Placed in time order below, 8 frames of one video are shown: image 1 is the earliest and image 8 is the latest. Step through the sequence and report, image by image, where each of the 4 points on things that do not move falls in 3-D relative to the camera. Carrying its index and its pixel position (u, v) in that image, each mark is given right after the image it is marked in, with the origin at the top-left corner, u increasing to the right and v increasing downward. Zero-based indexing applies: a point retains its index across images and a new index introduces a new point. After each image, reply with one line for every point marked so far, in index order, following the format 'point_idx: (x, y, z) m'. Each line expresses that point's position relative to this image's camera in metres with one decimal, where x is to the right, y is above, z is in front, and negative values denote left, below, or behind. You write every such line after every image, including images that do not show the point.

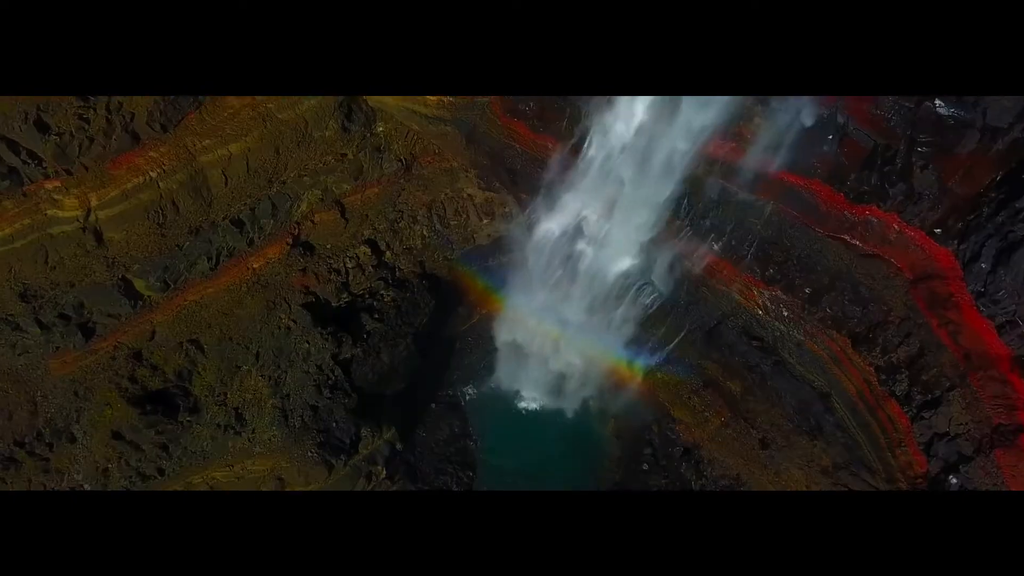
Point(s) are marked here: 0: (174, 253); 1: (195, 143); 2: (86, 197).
0: (-4.0, +0.4, +10.0) m
1: (-3.6, +1.7, +9.6) m
2: (-4.8, +1.0, +9.5) m
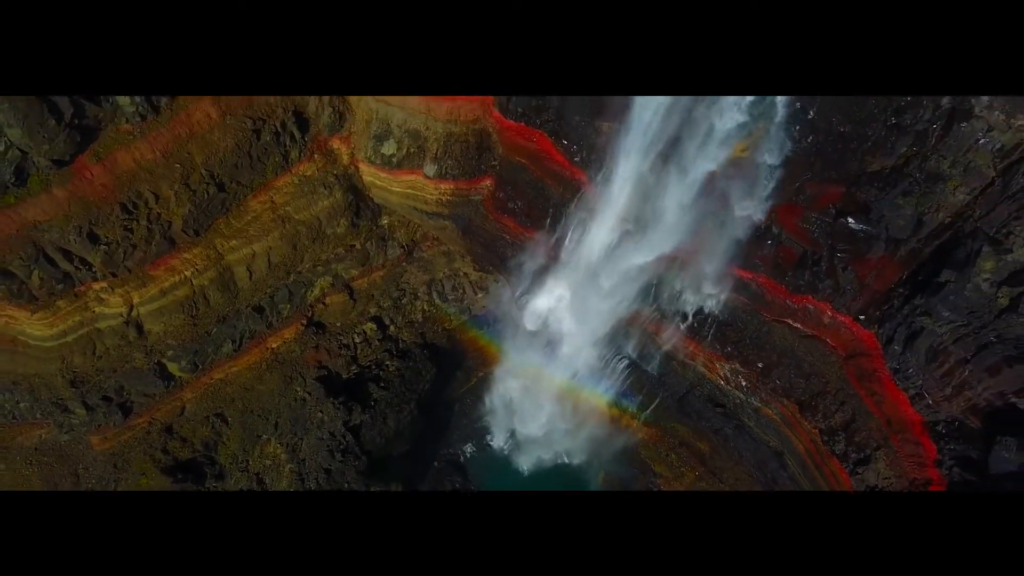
0: (-4.1, -0.7, +11.3) m
1: (-3.7, +0.6, +10.9) m
2: (-4.9, -0.1, +10.8) m
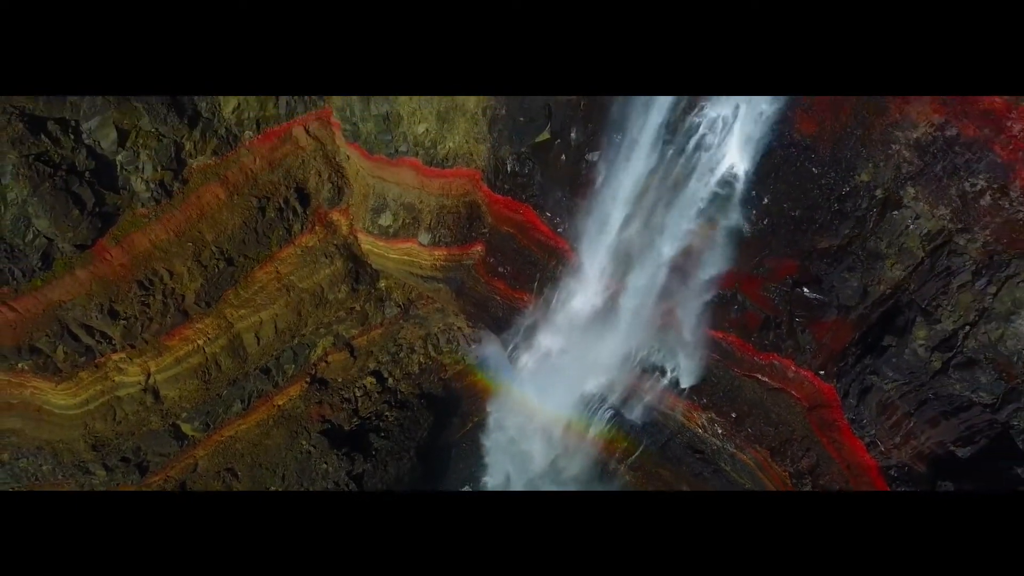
0: (-4.2, -1.6, +12.0) m
1: (-3.9, -0.3, +11.7) m
2: (-5.0, -1.0, +11.6) m
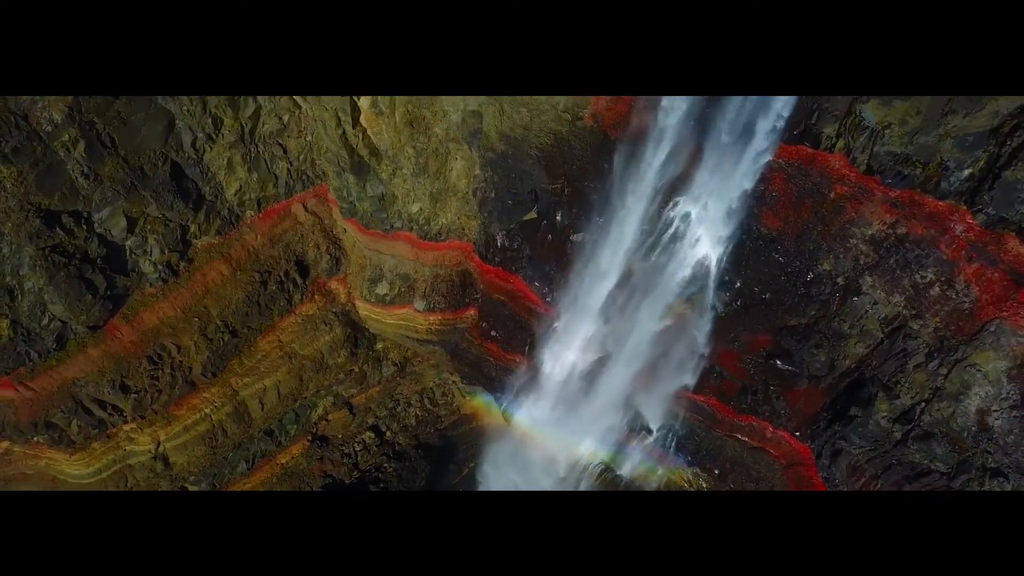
0: (-4.3, -2.6, +12.5) m
1: (-4.0, -1.4, +12.3) m
2: (-5.1, -2.1, +12.1) m
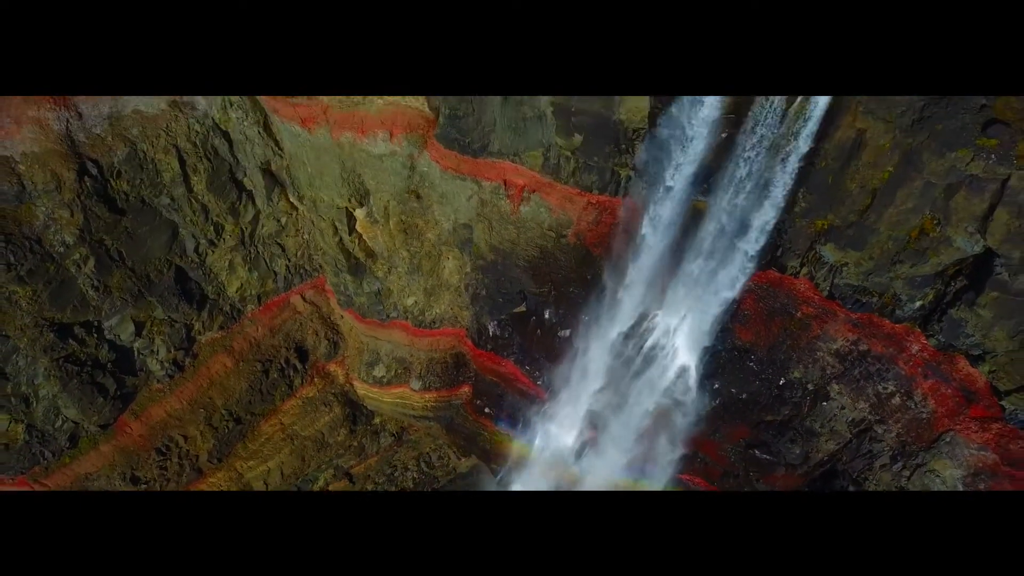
0: (-4.3, -4.0, +13.0) m
1: (-4.1, -2.7, +12.8) m
2: (-5.1, -3.4, +12.5) m
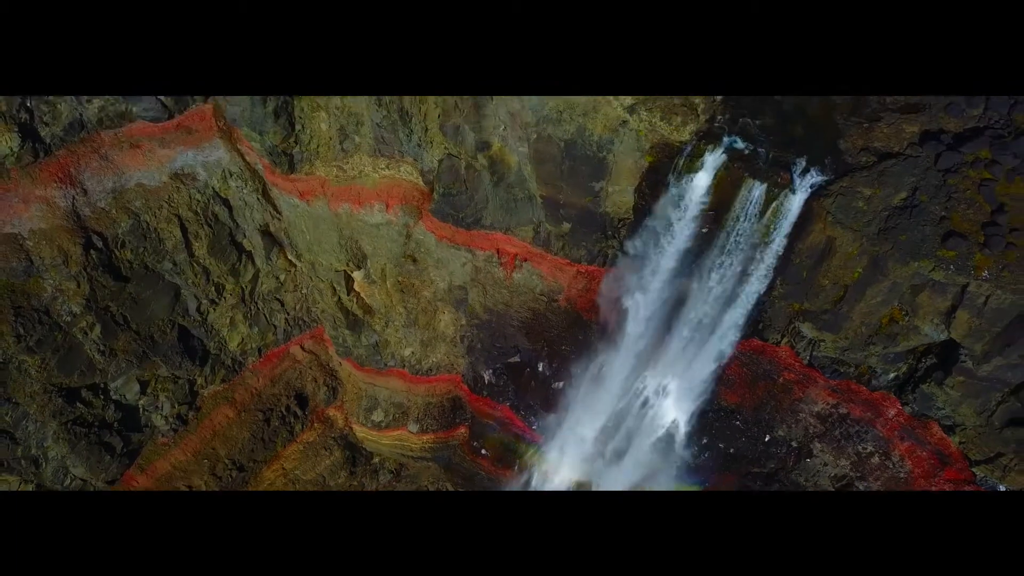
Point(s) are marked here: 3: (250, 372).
0: (-4.4, -4.8, +13.3) m
1: (-4.1, -3.5, +13.1) m
2: (-5.2, -4.2, +12.9) m
3: (-3.8, -1.2, +12.3) m
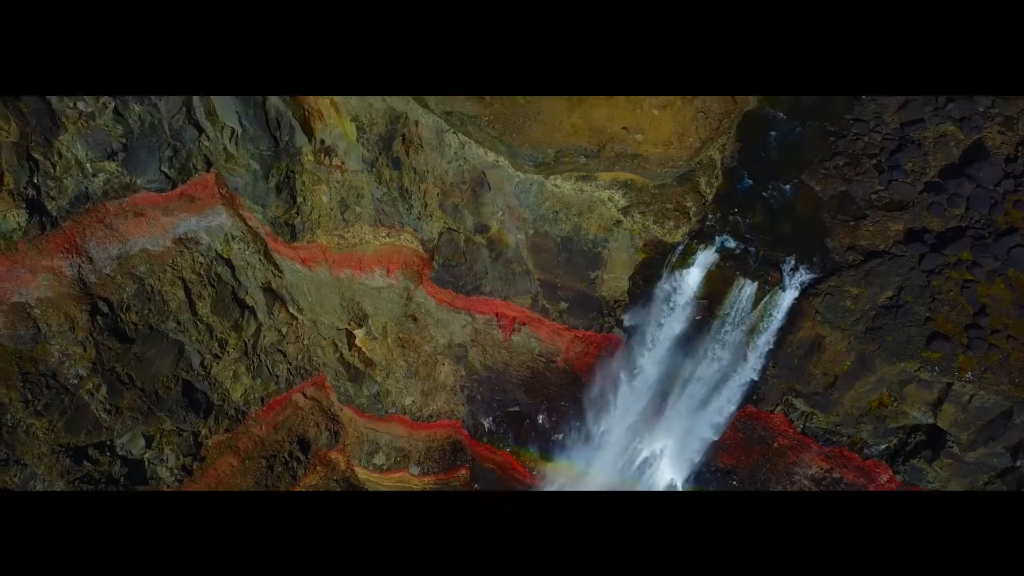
0: (-4.3, -5.5, +13.5) m
1: (-4.1, -4.2, +13.3) m
2: (-5.1, -5.0, +13.0) m
3: (-3.8, -2.0, +12.5) m
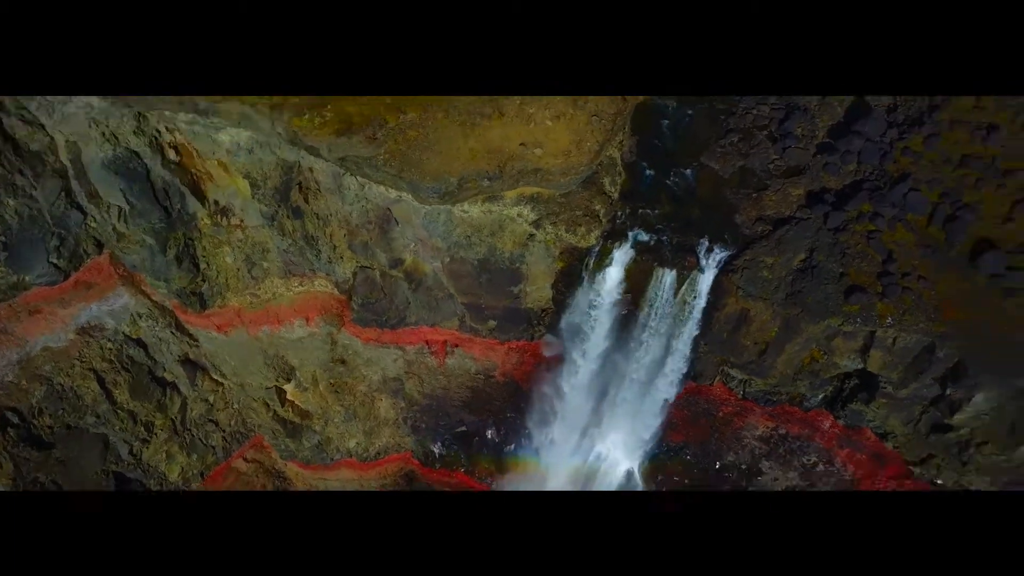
0: (-4.4, -6.6, +13.0) m
1: (-4.4, -5.3, +12.8) m
2: (-5.2, -6.2, +12.5) m
3: (-4.5, -3.0, +12.0) m
